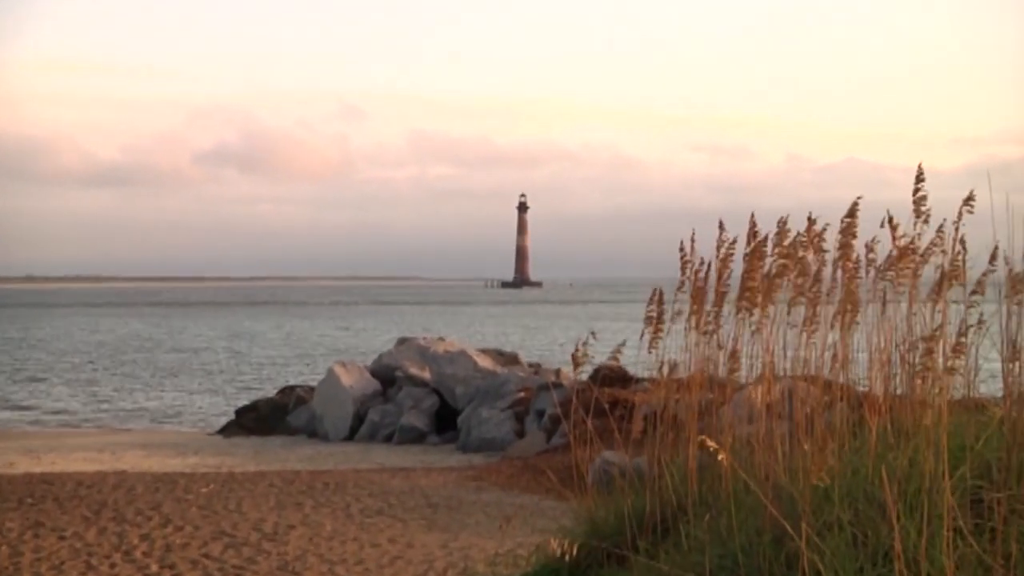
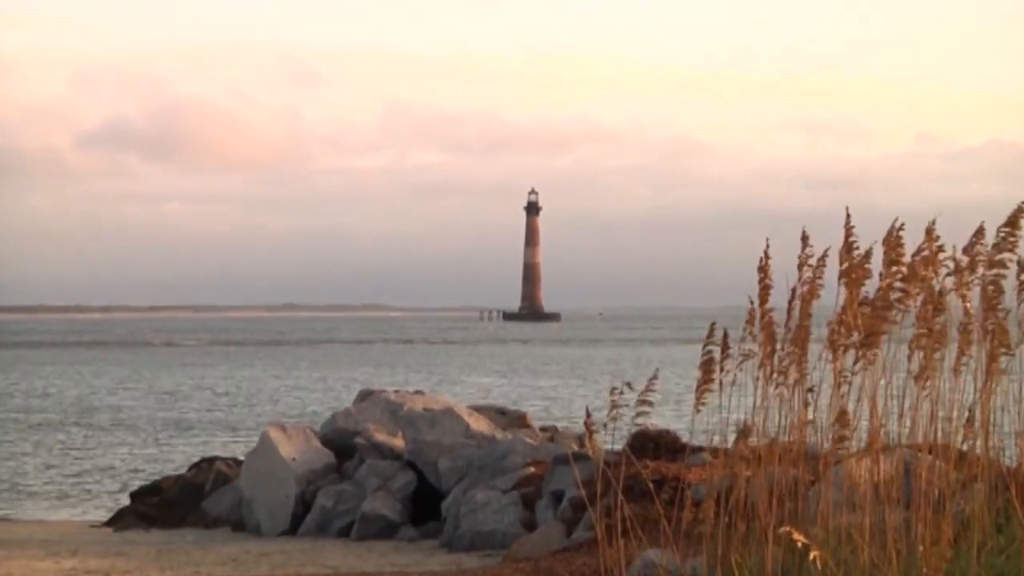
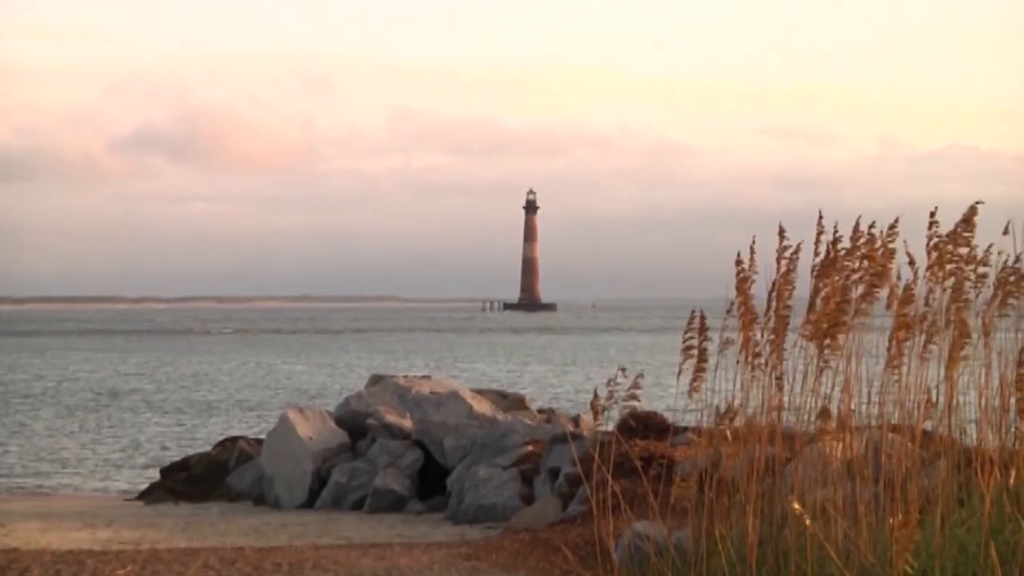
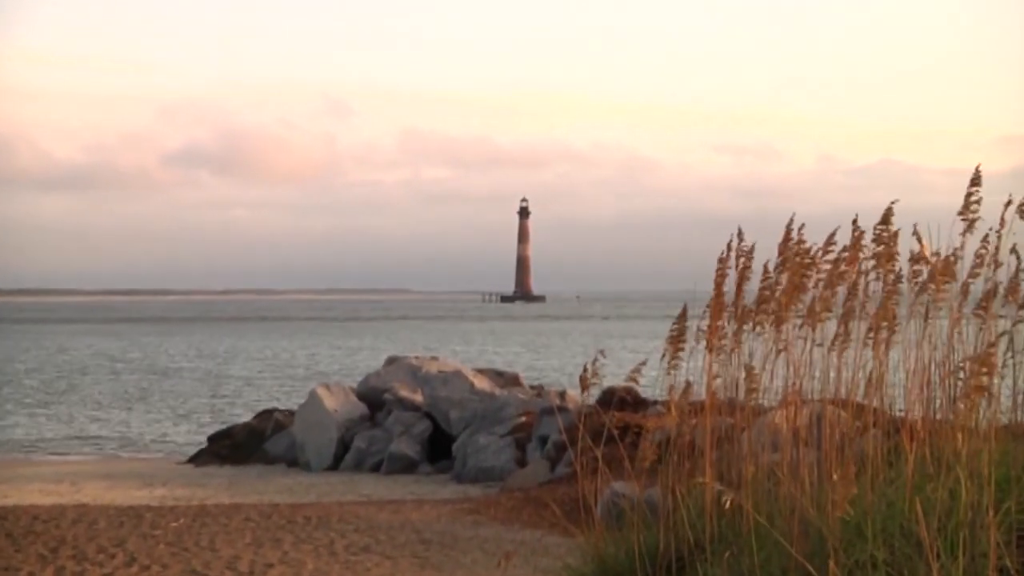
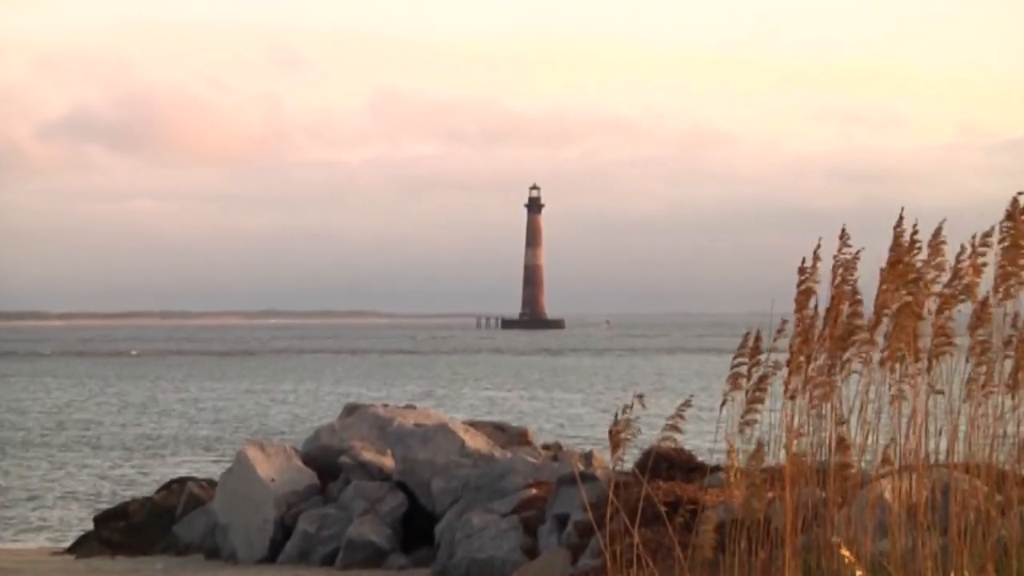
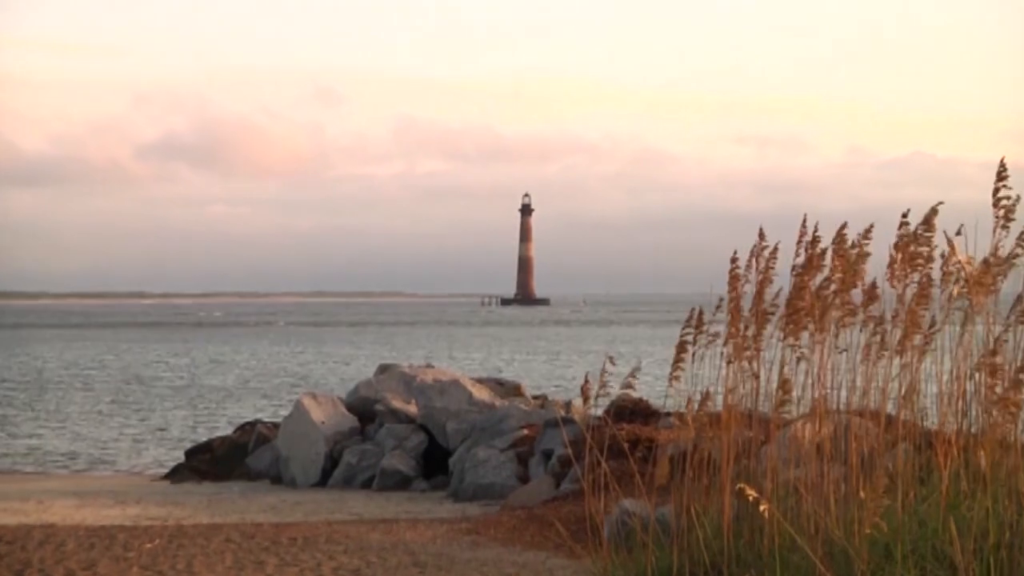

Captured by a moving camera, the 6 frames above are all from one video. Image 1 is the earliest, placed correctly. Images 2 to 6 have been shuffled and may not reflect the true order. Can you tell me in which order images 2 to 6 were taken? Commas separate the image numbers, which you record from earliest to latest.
4, 6, 3, 2, 5
